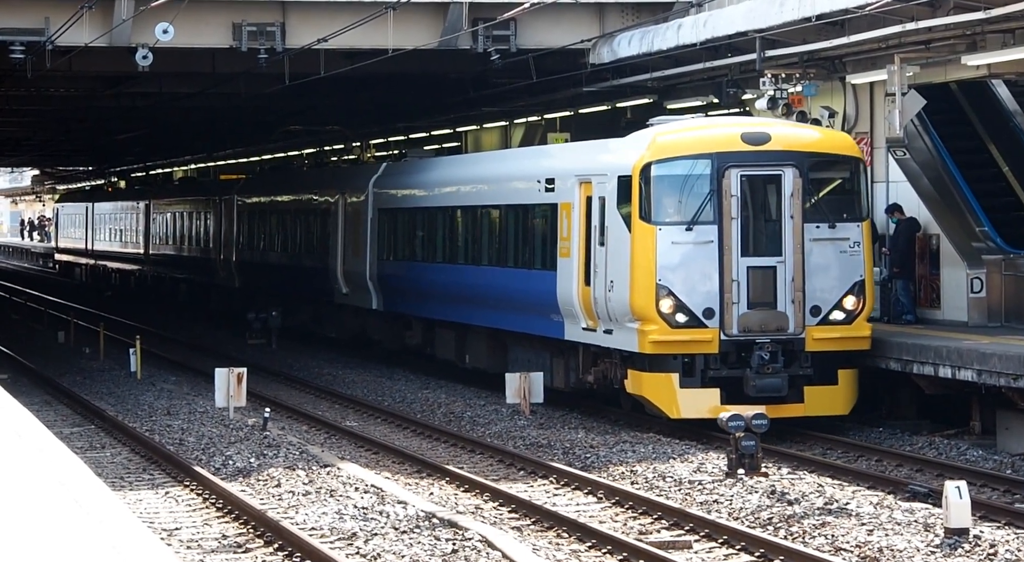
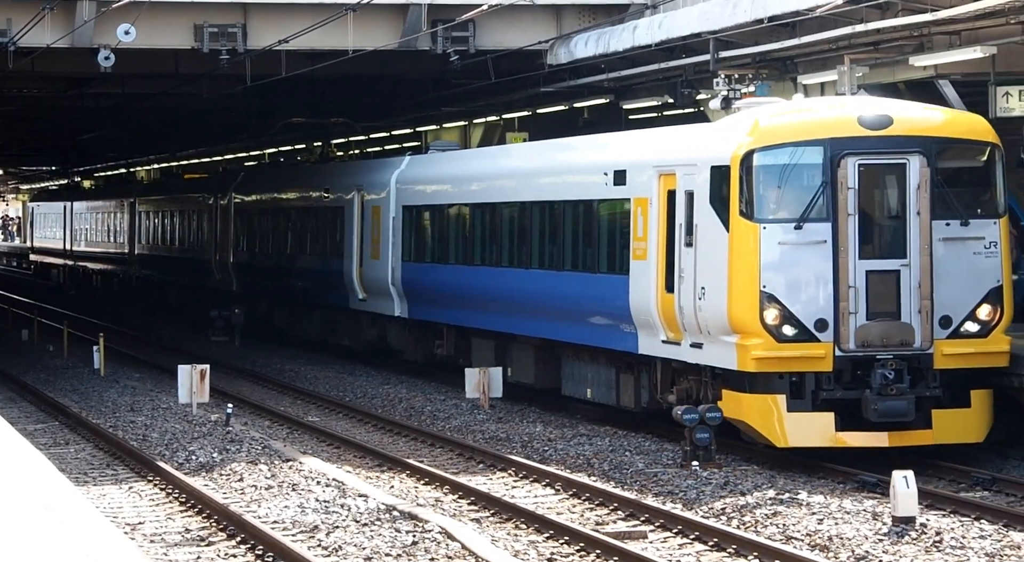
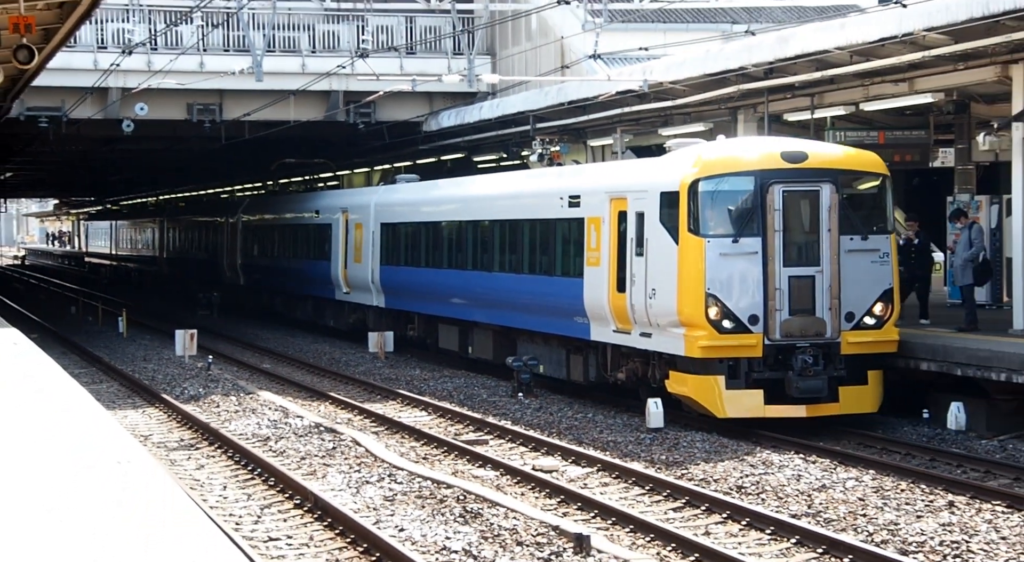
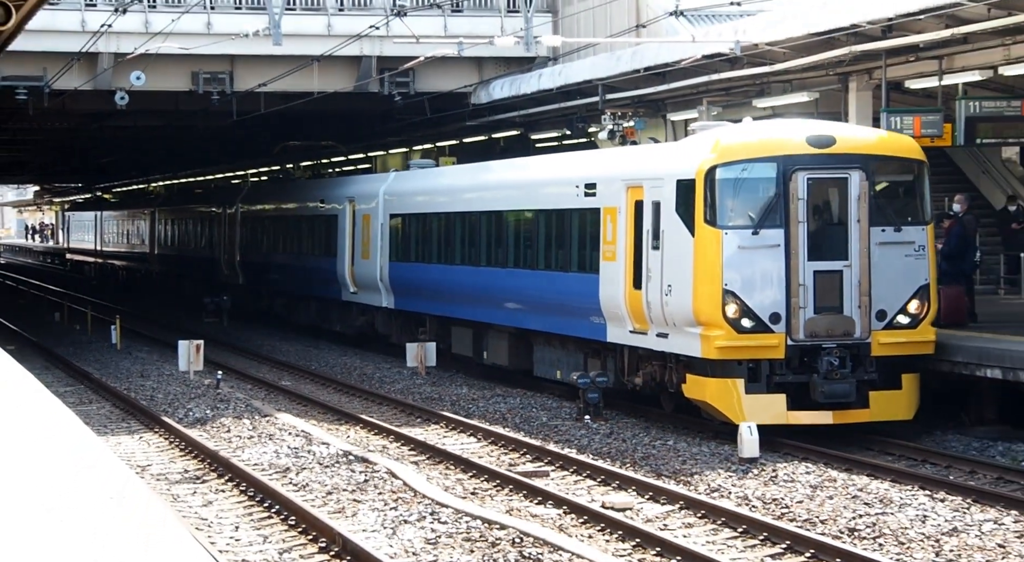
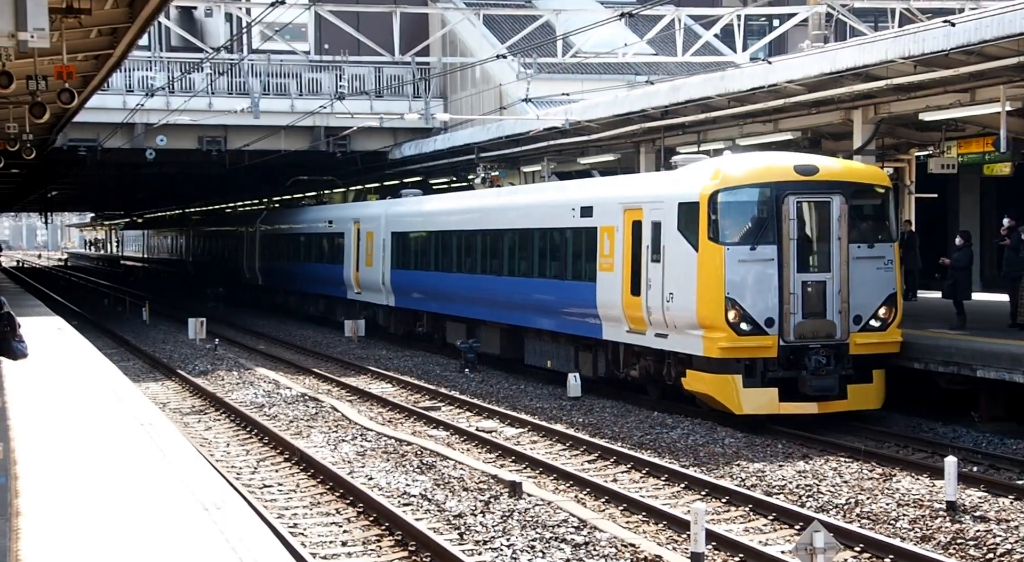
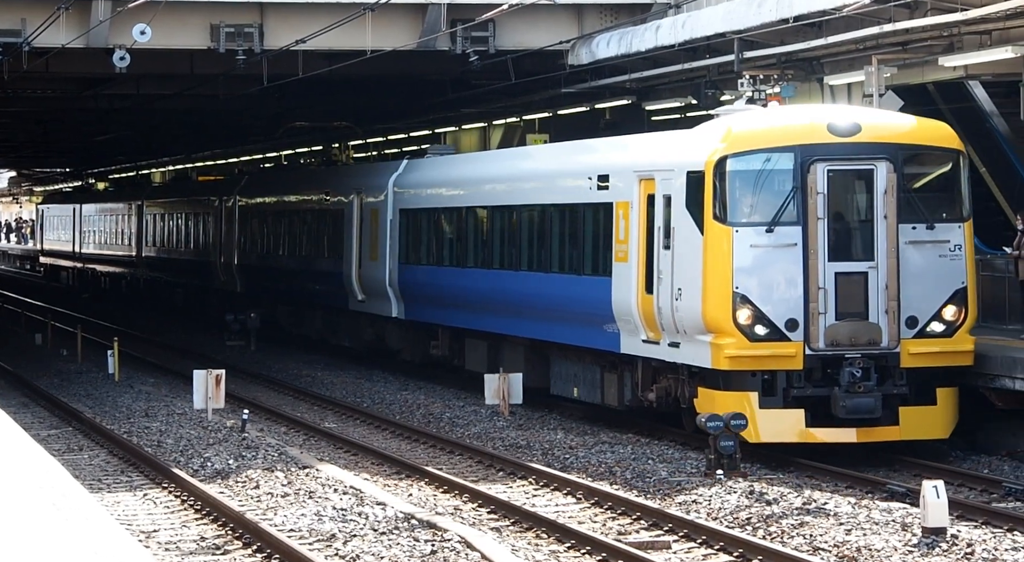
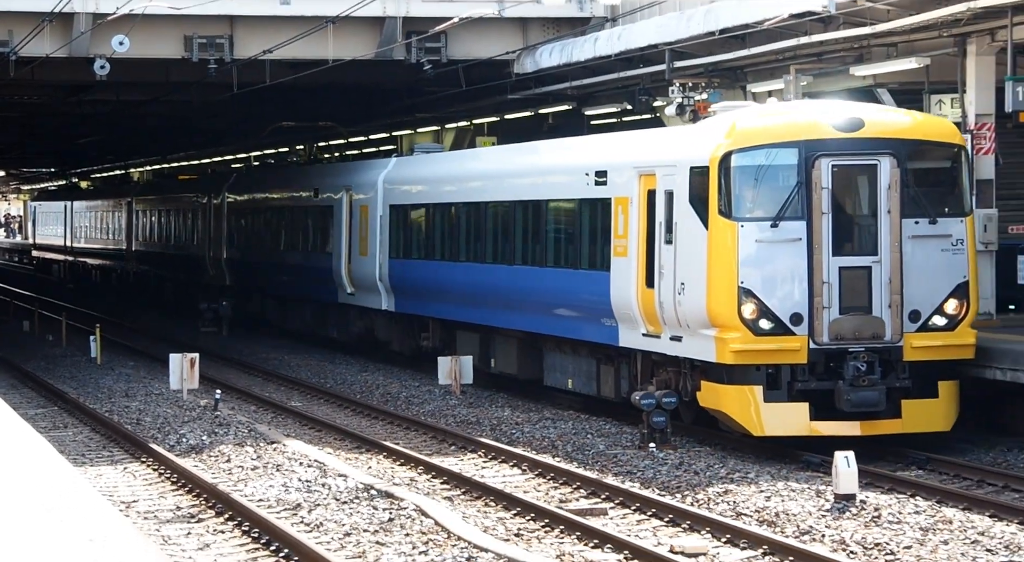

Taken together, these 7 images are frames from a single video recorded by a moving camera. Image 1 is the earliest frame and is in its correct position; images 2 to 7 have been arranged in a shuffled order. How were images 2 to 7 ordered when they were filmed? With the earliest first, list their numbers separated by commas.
6, 2, 7, 4, 3, 5
